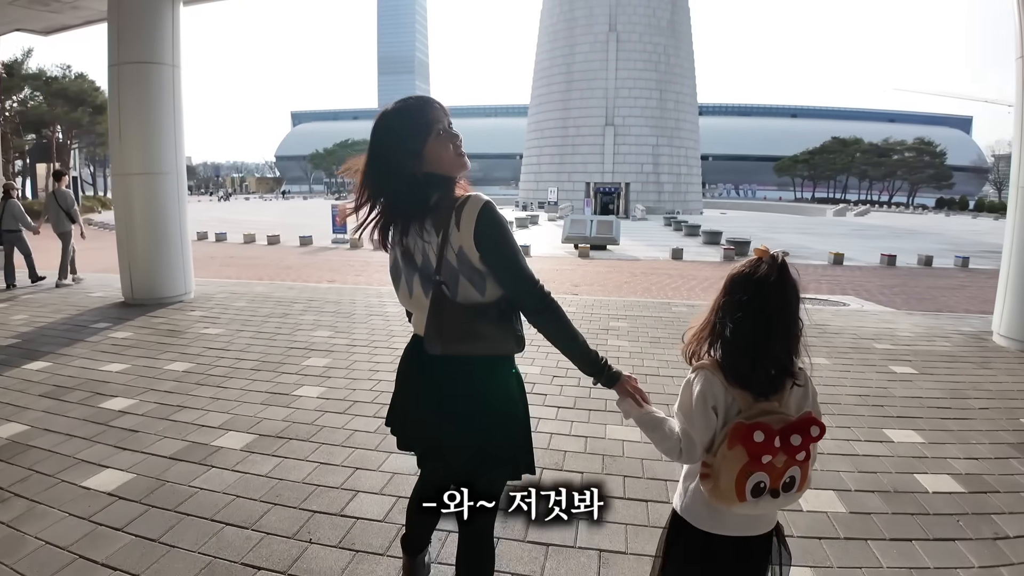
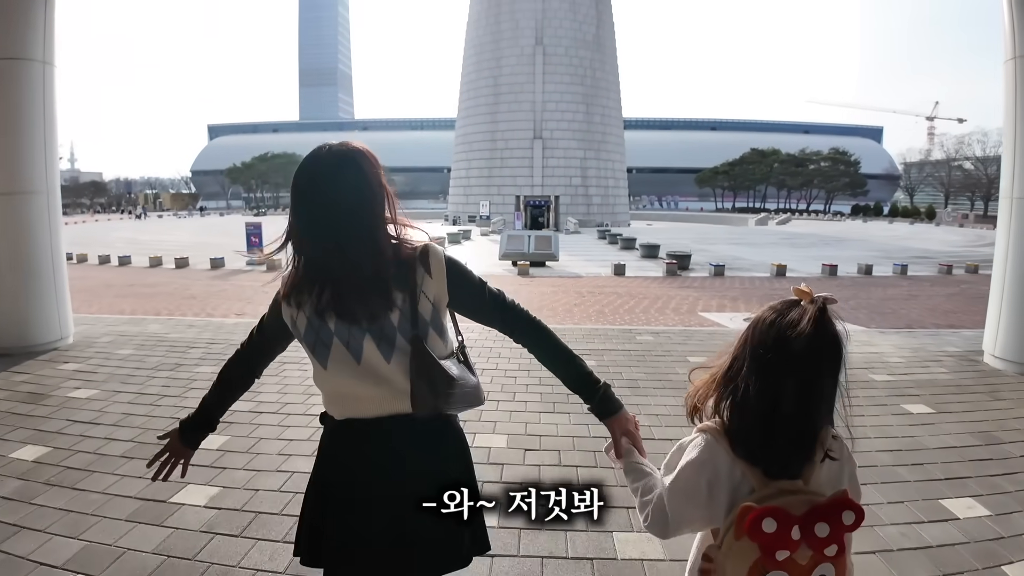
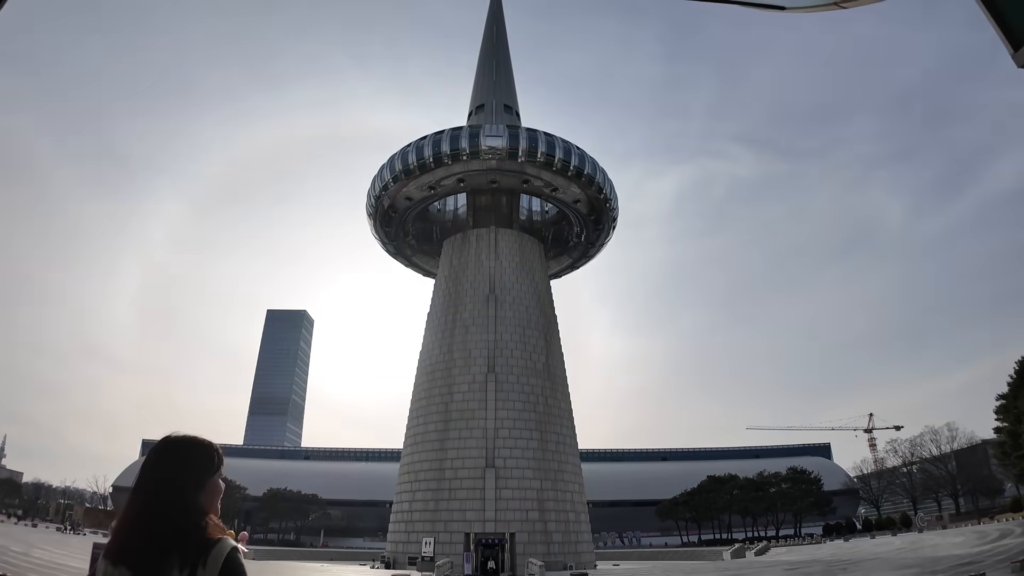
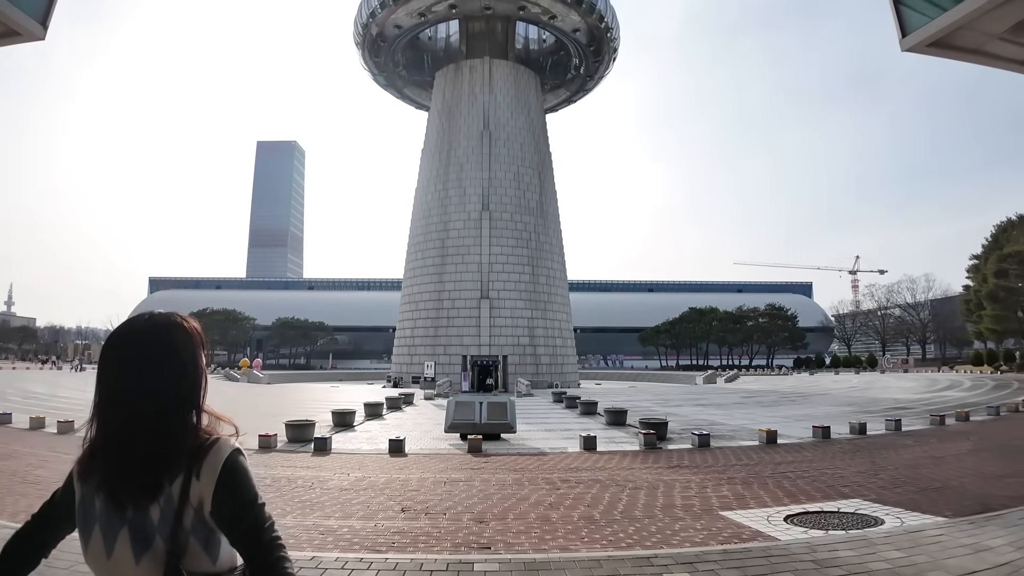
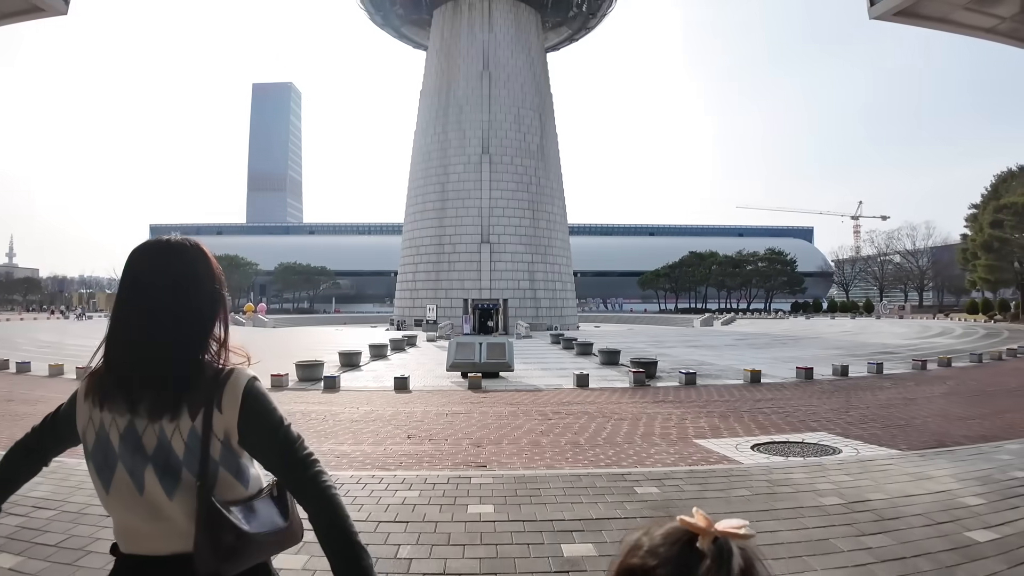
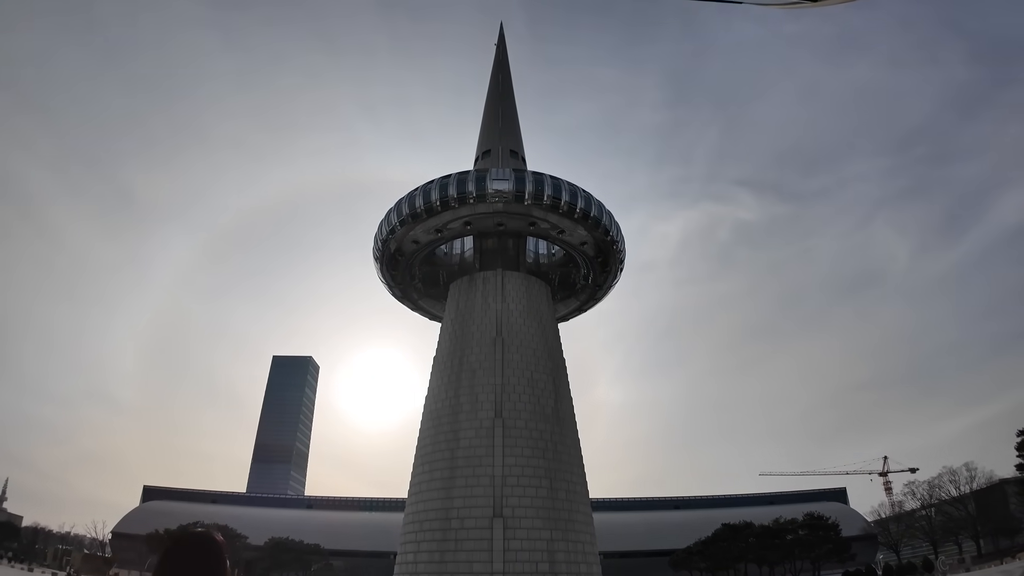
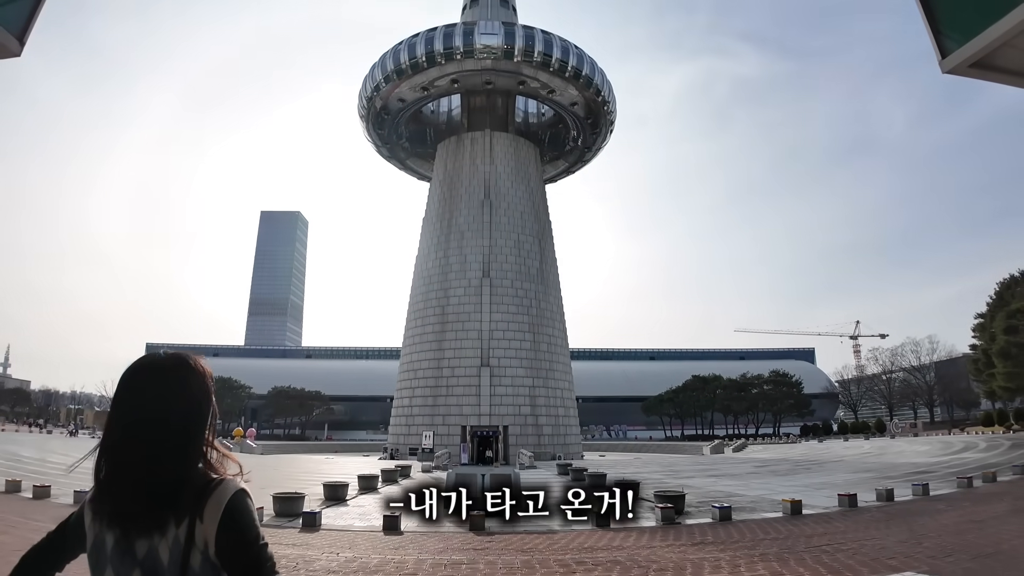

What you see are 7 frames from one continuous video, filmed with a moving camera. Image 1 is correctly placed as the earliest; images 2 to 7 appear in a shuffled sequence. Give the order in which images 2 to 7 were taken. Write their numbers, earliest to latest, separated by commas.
2, 5, 4, 7, 3, 6
